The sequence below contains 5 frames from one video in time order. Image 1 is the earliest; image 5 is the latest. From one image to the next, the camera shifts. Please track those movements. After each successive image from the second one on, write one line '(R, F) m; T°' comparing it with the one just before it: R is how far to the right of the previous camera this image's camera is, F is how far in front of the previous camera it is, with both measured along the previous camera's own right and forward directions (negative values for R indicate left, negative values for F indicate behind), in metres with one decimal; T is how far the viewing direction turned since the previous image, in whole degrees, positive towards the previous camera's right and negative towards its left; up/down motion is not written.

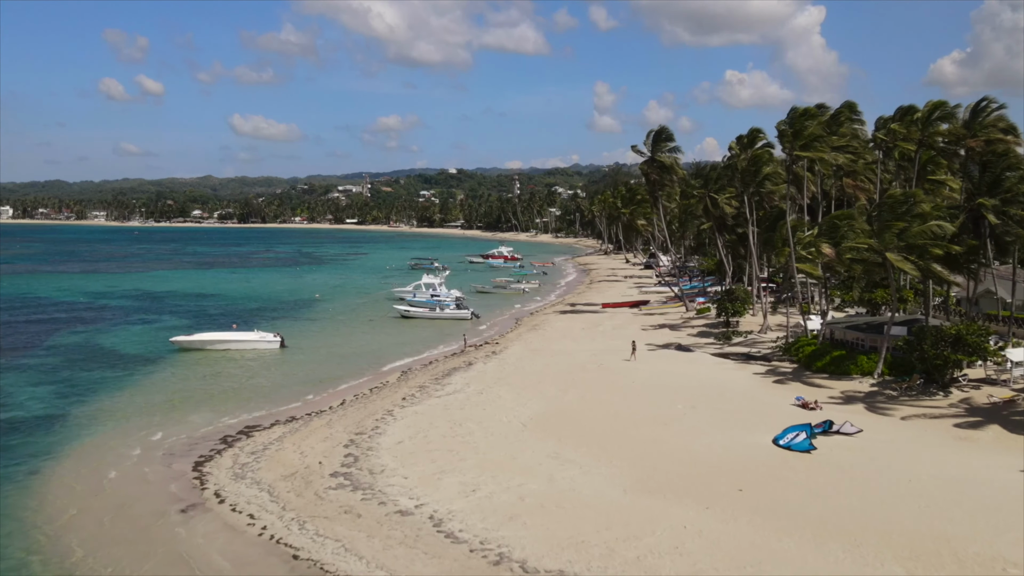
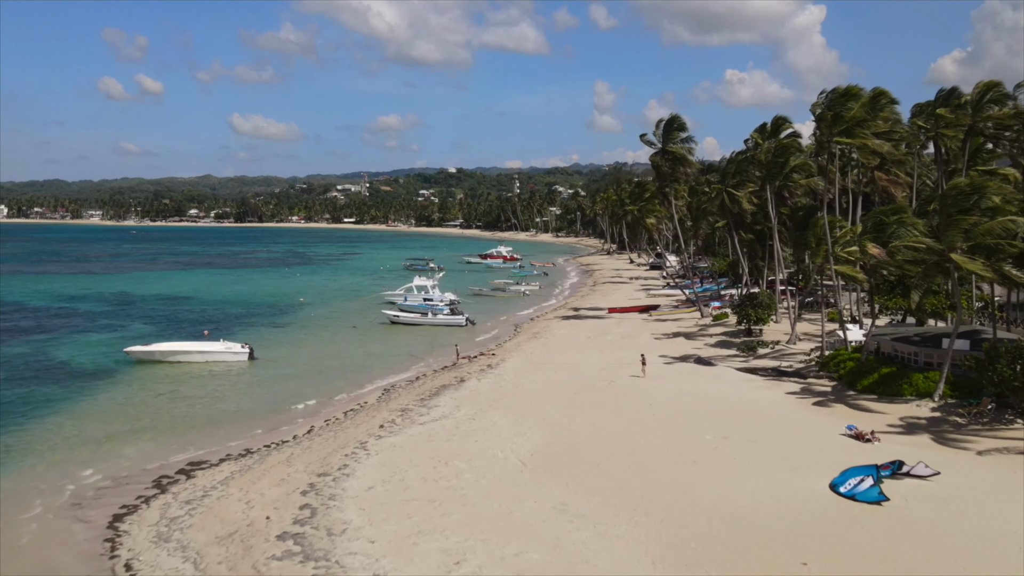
(0.0, +4.0) m; 0°
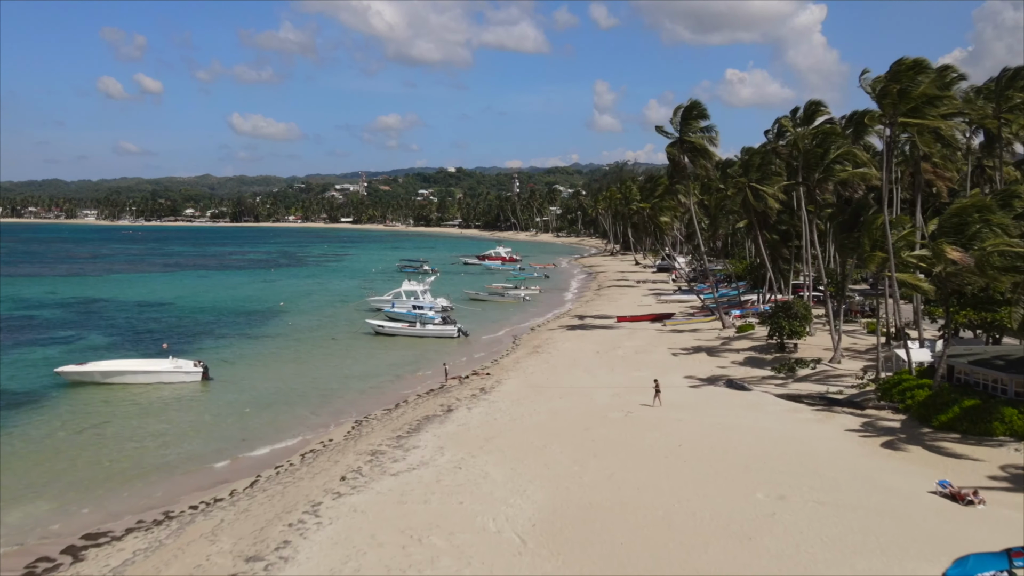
(0.0, +4.7) m; 0°
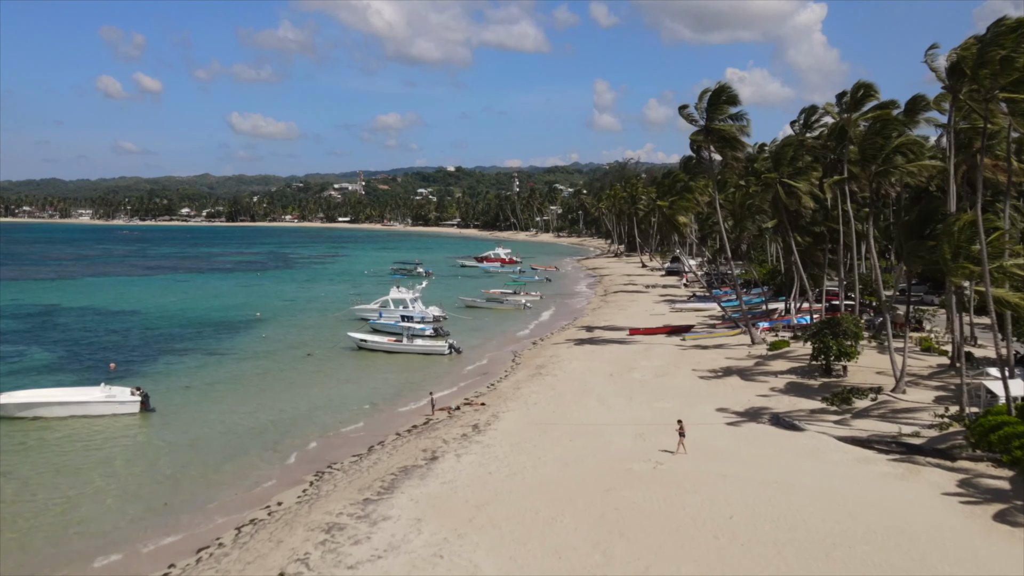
(0.0, +4.7) m; 0°
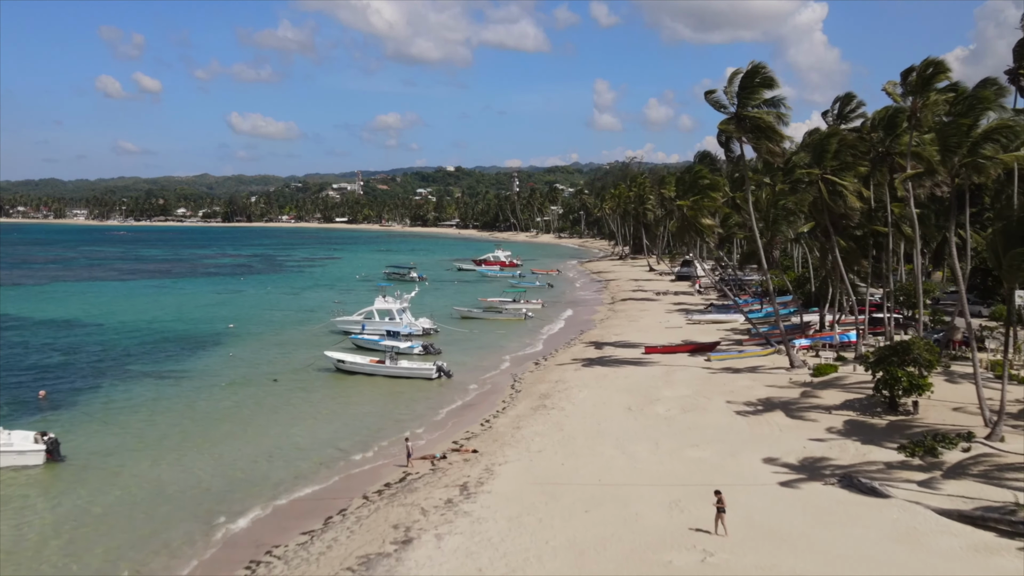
(0.0, +4.8) m; 0°
